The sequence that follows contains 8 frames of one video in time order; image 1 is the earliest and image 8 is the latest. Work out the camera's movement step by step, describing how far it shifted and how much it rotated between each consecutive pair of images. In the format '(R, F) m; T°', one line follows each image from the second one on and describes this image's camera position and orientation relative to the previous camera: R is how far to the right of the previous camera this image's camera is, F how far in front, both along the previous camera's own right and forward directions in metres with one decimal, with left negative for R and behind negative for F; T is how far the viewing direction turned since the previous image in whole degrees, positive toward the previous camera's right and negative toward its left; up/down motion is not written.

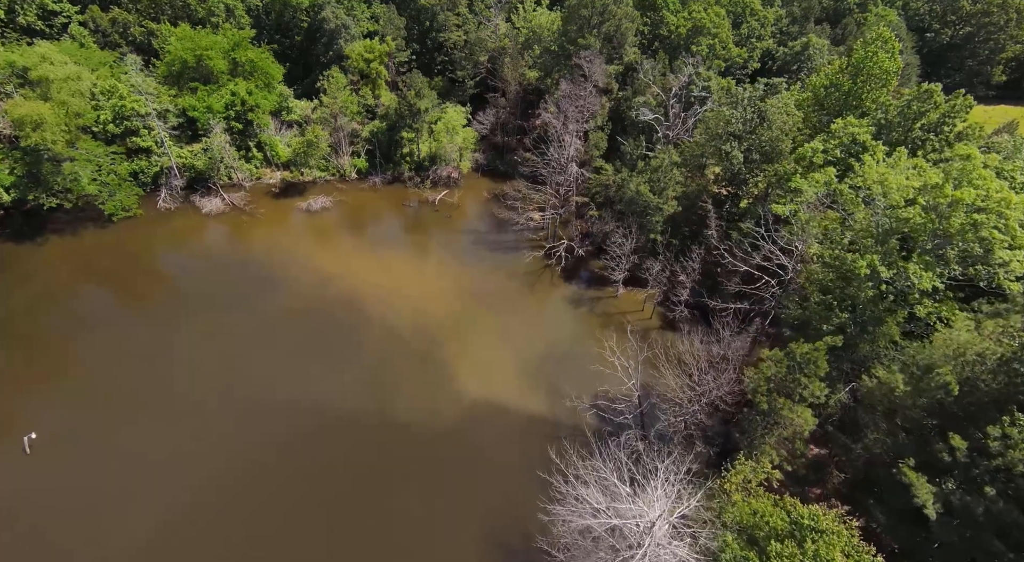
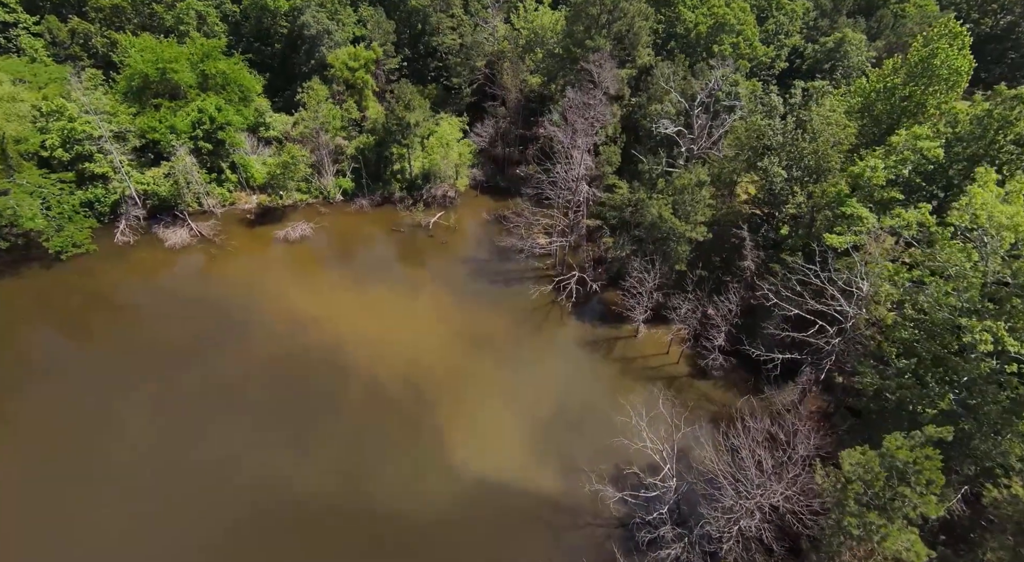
(+0.1, +6.0) m; -1°
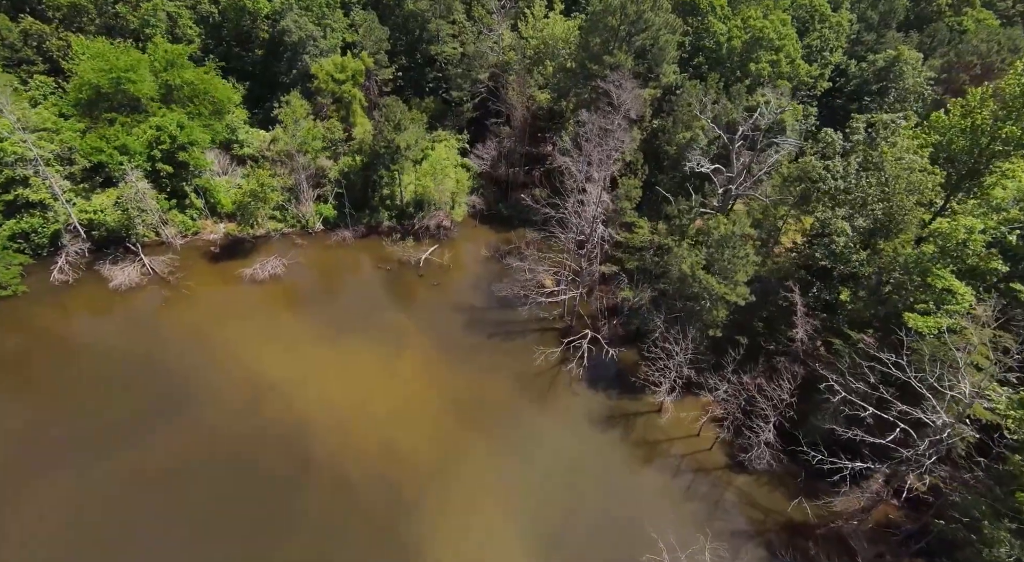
(0.0, +6.5) m; 0°
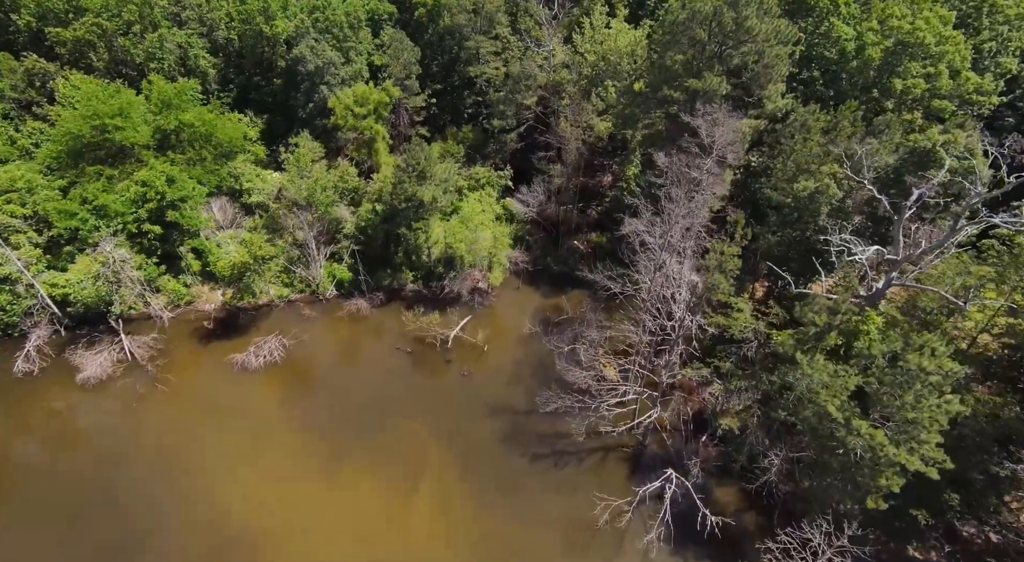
(+0.4, +9.7) m; -6°
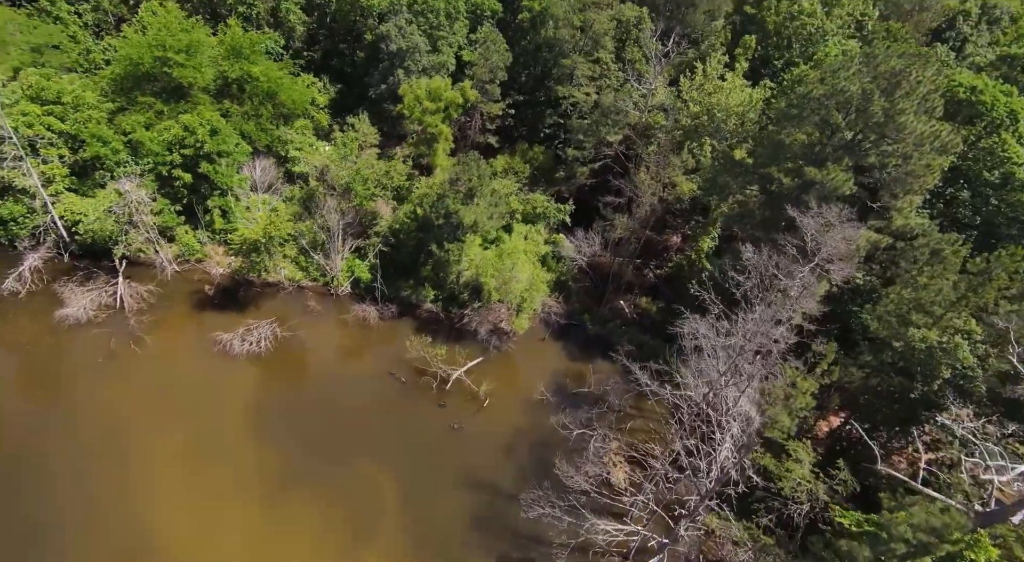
(+0.6, +4.7) m; -5°
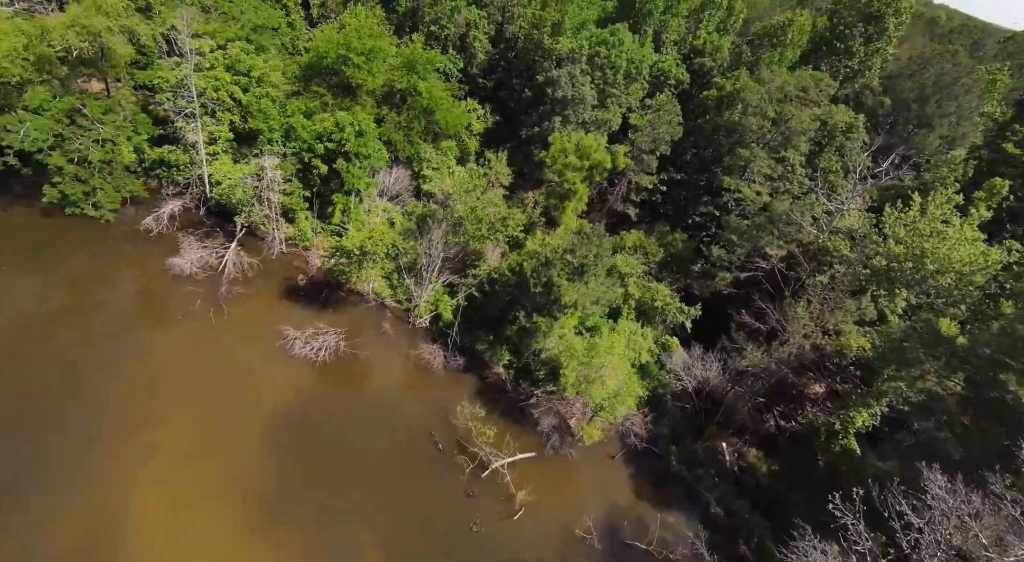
(+1.0, +4.9) m; -13°
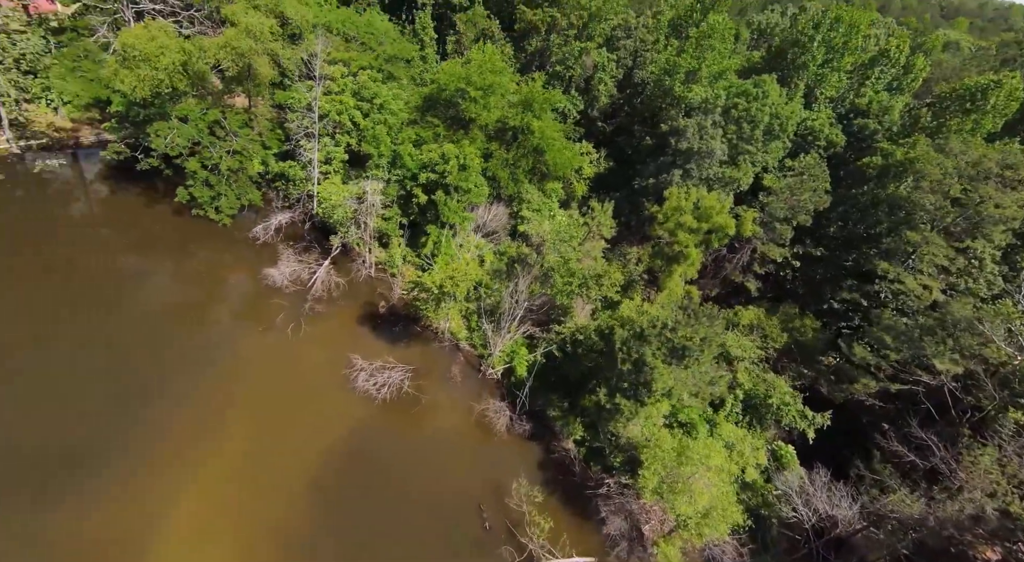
(+0.5, +3.7) m; -11°
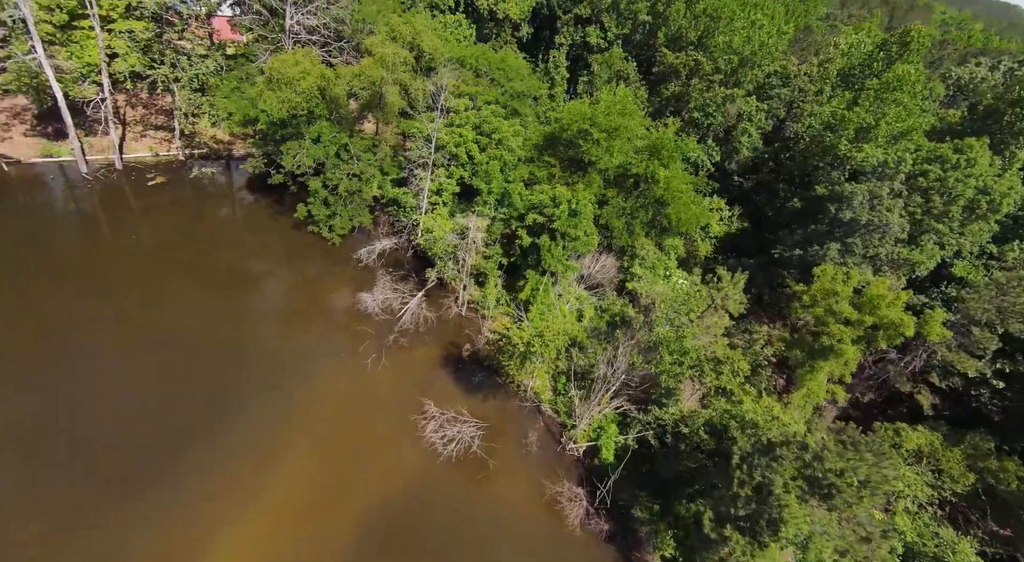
(+0.3, +4.0) m; -11°
